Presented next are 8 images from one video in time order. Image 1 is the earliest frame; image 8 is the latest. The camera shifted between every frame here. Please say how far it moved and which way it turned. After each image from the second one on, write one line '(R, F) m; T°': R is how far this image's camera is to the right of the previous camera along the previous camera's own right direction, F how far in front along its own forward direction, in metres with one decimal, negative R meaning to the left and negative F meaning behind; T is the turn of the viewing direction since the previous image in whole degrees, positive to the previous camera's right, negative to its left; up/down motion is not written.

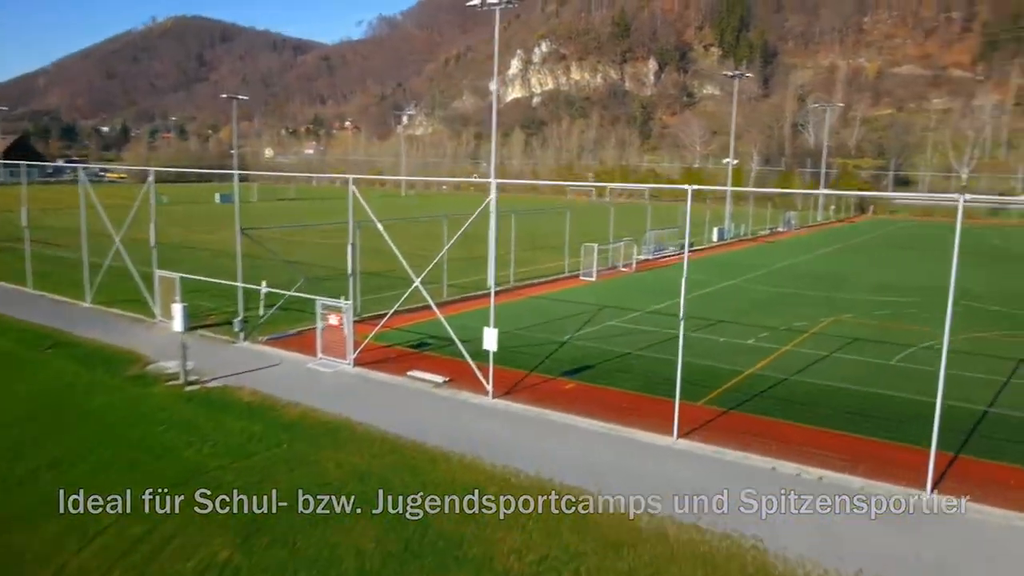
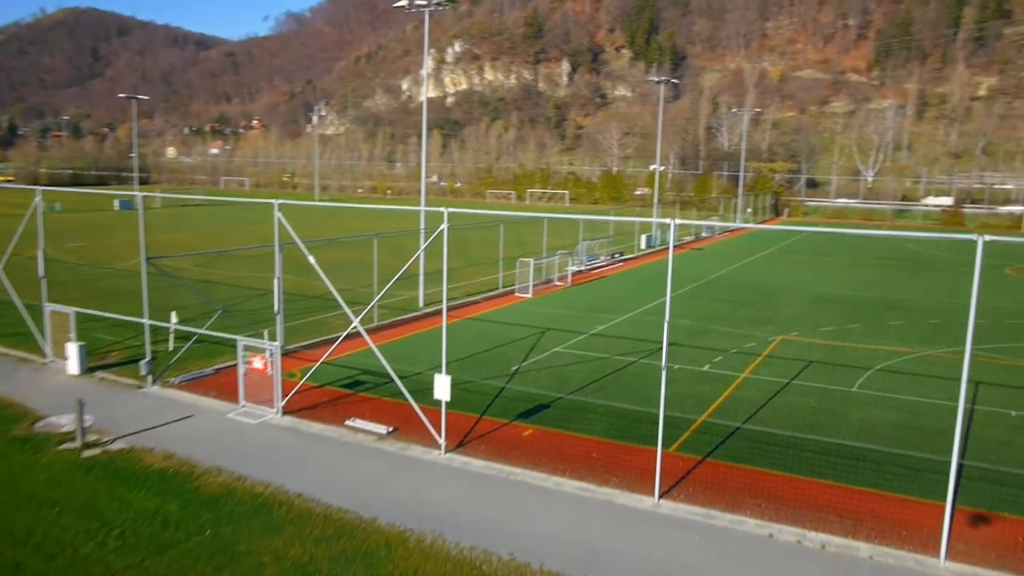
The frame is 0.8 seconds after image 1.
(-0.4, +1.2) m; +6°
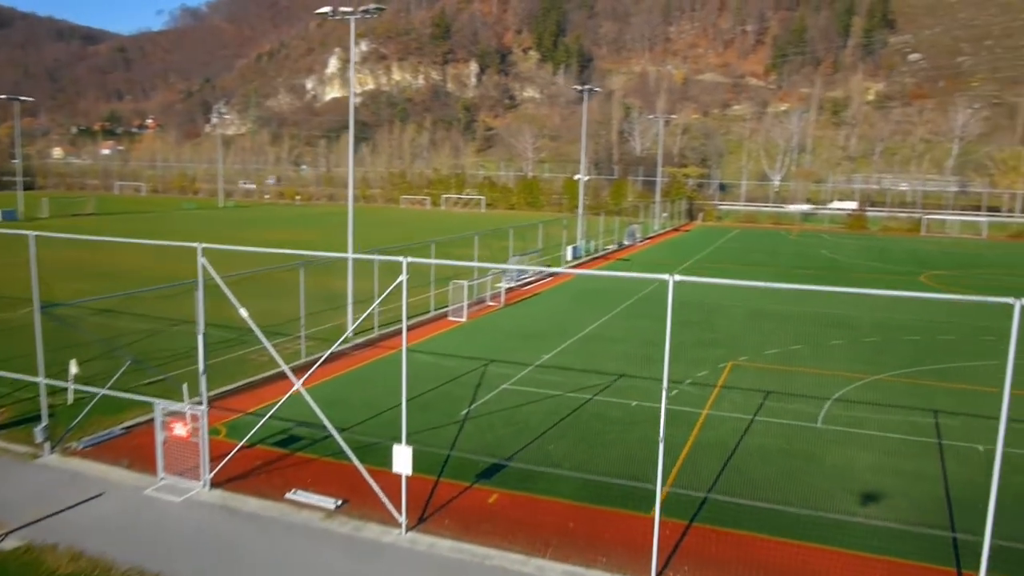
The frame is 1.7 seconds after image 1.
(-0.6, +1.1) m; +6°
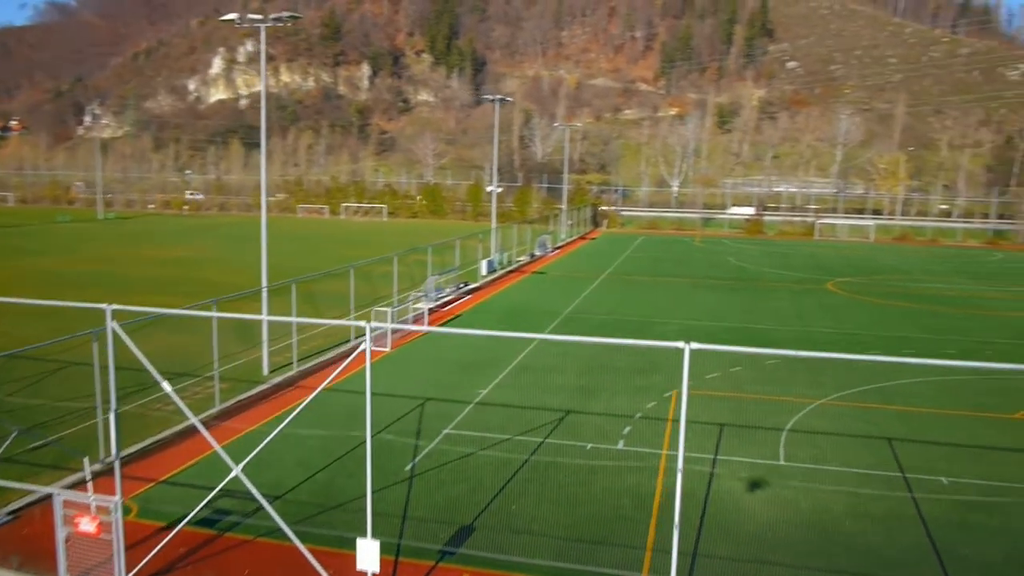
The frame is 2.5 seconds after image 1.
(-0.7, +1.1) m; +7°
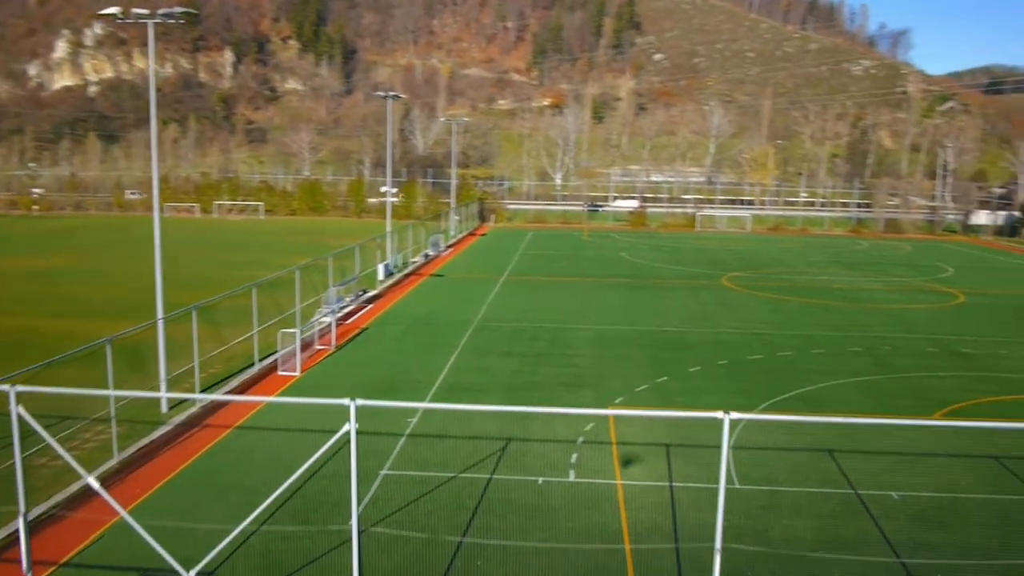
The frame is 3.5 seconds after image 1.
(-0.9, +1.0) m; +9°
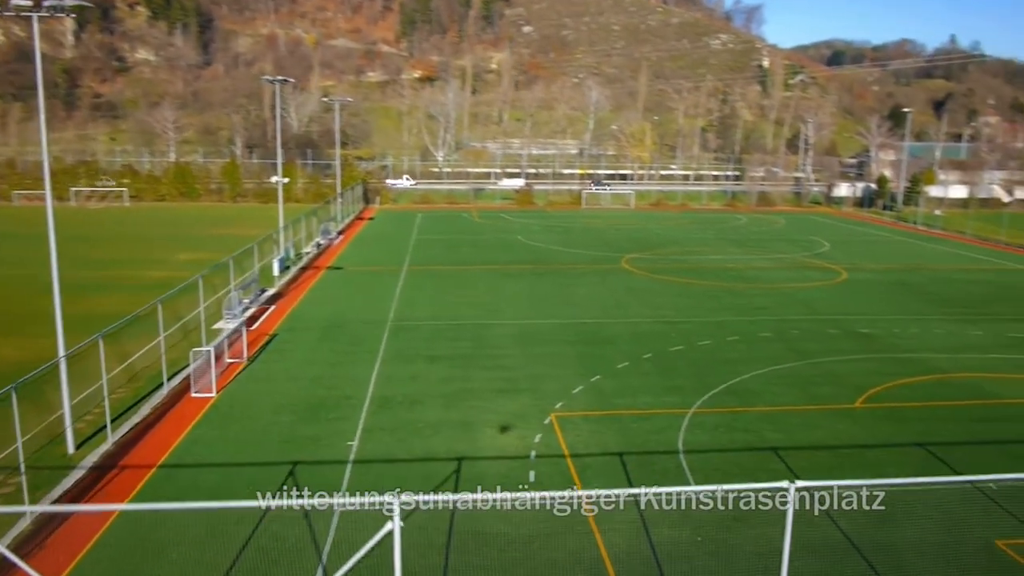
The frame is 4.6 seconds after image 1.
(-1.2, +0.6) m; +9°
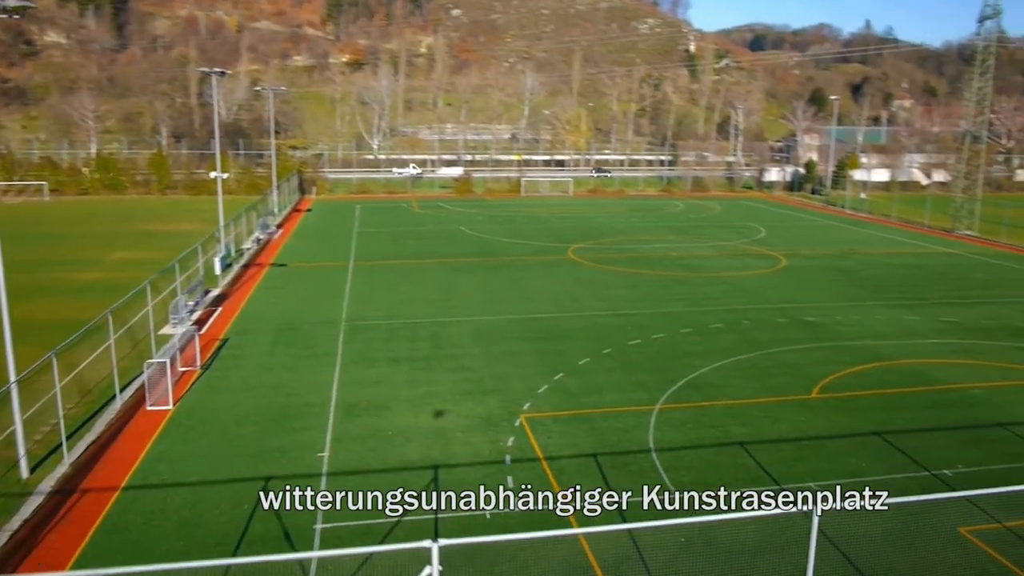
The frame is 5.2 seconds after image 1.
(-0.6, +0.1) m; +5°
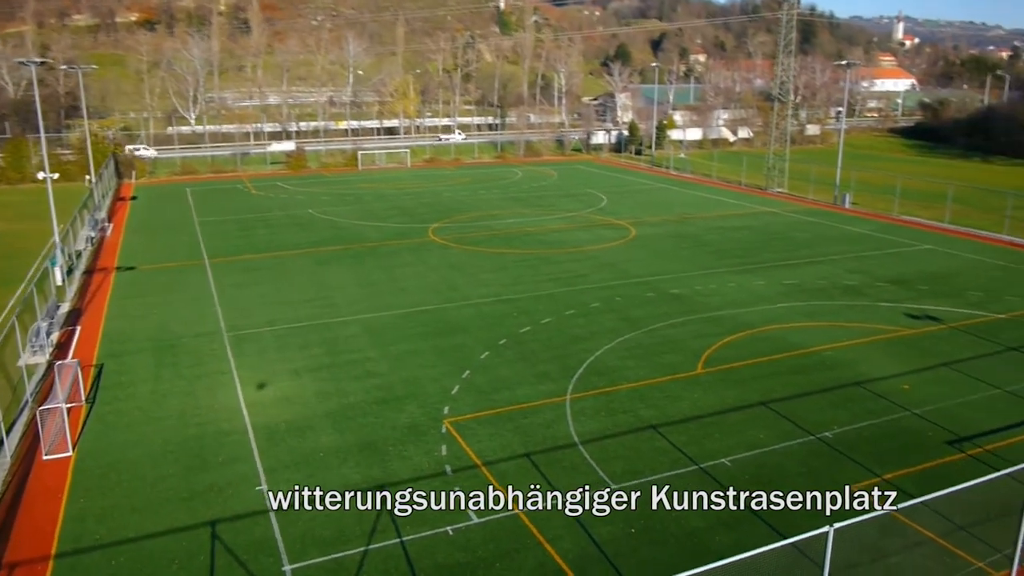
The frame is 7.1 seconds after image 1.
(-1.8, -0.2) m; +12°
